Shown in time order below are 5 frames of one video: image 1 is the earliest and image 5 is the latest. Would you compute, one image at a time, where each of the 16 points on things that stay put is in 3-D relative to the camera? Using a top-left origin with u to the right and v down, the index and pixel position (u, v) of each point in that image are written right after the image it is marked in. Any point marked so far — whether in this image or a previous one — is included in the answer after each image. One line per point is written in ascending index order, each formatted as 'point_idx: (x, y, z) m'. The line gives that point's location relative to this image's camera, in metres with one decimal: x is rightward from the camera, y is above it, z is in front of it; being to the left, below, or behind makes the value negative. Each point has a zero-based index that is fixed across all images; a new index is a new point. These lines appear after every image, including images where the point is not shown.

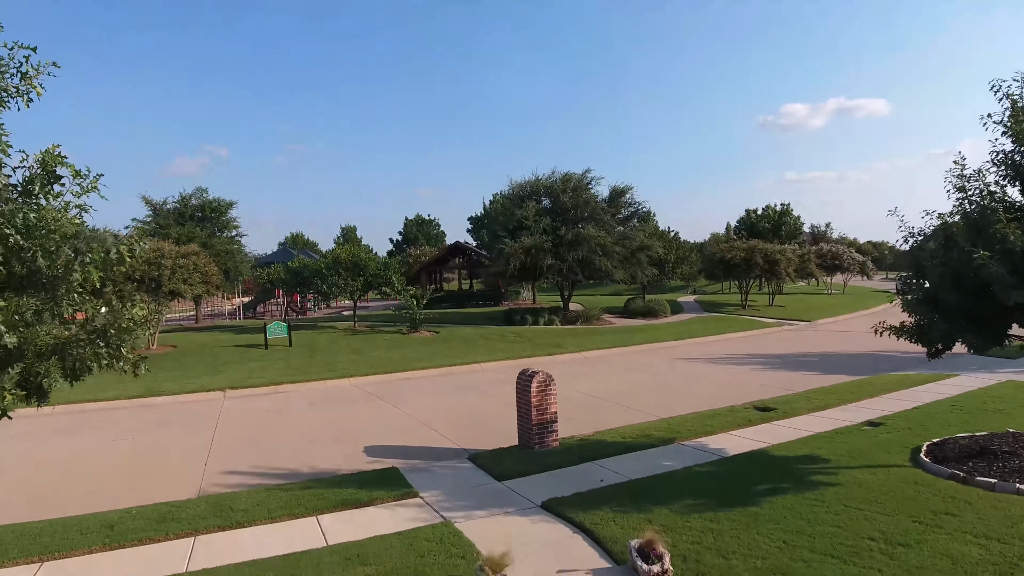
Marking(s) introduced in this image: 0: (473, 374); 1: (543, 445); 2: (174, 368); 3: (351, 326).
0: (-0.8, -1.8, +13.5) m
1: (+0.3, -1.8, +7.5) m
2: (-7.6, -1.8, +14.8) m
3: (-4.8, -1.1, +19.5) m
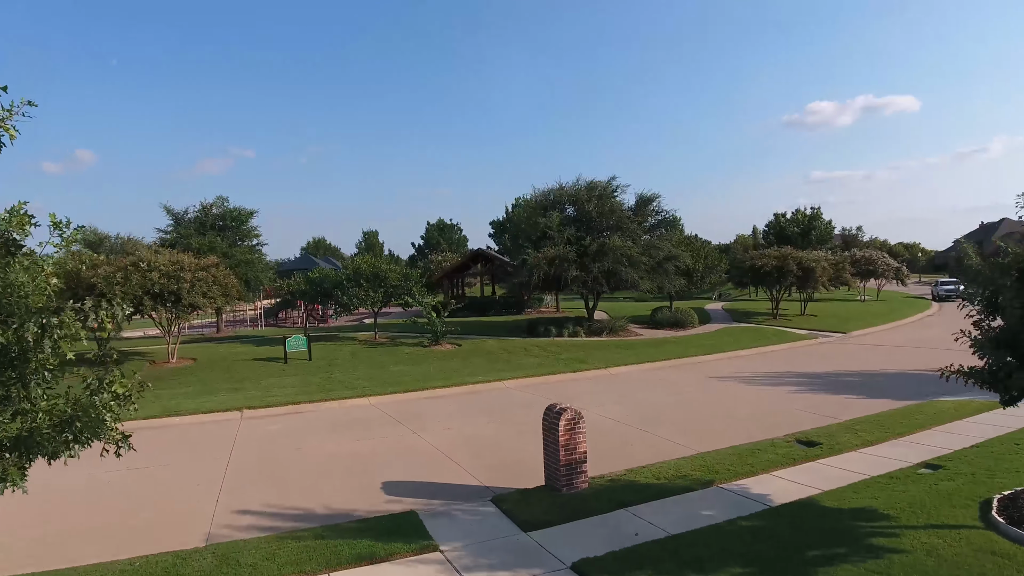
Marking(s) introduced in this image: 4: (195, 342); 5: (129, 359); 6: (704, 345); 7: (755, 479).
0: (-0.3, -2.1, +13.1) m
1: (+0.6, -2.1, +7.0) m
2: (-7.1, -2.1, +14.5) m
3: (-4.1, -1.5, +19.2) m
4: (-9.0, -1.6, +18.7) m
5: (-9.8, -1.8, +16.7) m
6: (+5.4, -1.6, +18.4) m
7: (+2.7, -2.1, +7.2) m
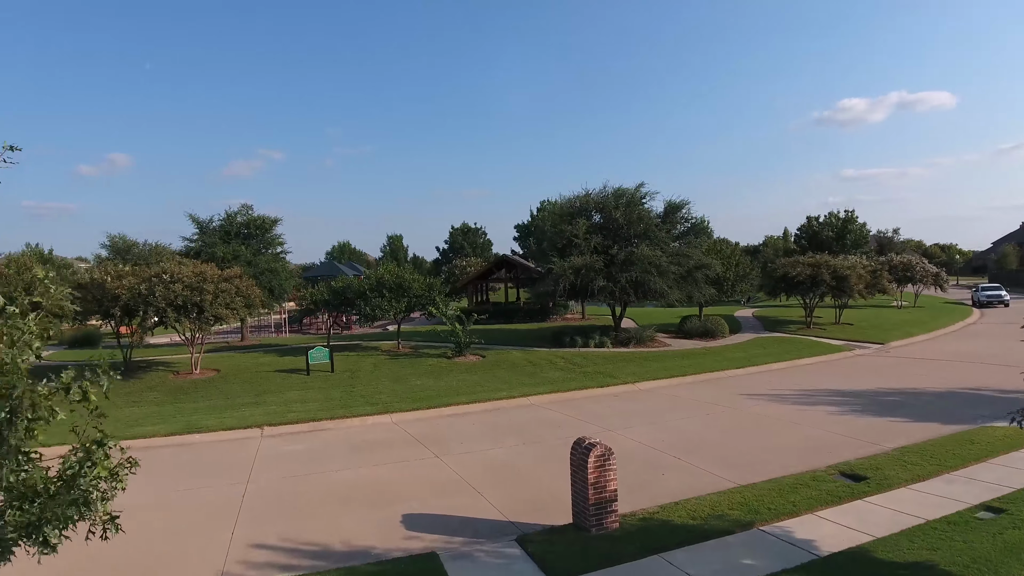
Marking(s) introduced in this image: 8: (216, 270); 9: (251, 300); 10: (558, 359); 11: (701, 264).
0: (+0.2, -2.4, +12.7) m
1: (+0.9, -2.4, +6.6) m
2: (-6.6, -2.4, +14.4) m
3: (-3.4, -1.7, +18.9) m
4: (-8.3, -1.8, +18.6) m
5: (-9.1, -2.1, +16.7) m
6: (+6.1, -1.9, +17.8) m
7: (+2.9, -2.4, +6.7) m
8: (-7.5, +0.5, +16.6) m
9: (-6.7, -0.3, +16.8) m
10: (+1.2, -1.9, +17.4) m
11: (+5.6, +0.7, +19.2) m
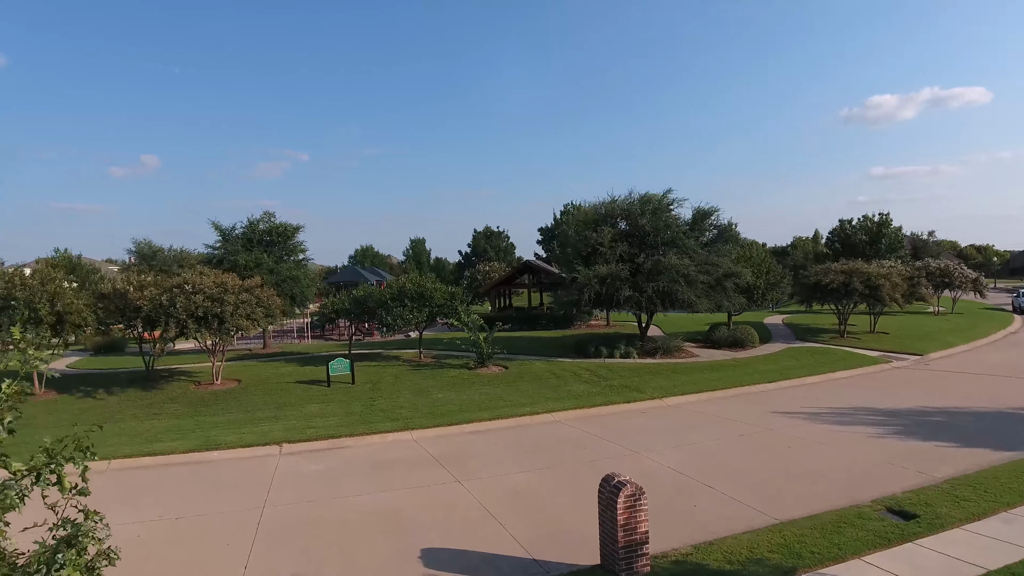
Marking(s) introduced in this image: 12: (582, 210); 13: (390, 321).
0: (+0.6, -2.7, +12.3) m
1: (+1.1, -2.7, +6.2) m
2: (-6.0, -2.7, +14.3) m
3: (-2.7, -2.0, +18.7) m
4: (-7.7, -2.1, +18.5) m
5: (-8.5, -2.4, +16.6) m
6: (+6.7, -2.1, +17.3) m
7: (+3.2, -2.6, +6.2) m
8: (-6.9, +0.2, +16.4) m
9: (-6.1, -0.6, +16.7) m
10: (+1.8, -2.1, +16.9) m
11: (+6.2, +0.4, +18.7) m
12: (+2.1, +2.4, +19.9) m
13: (-3.3, -0.9, +18.0) m
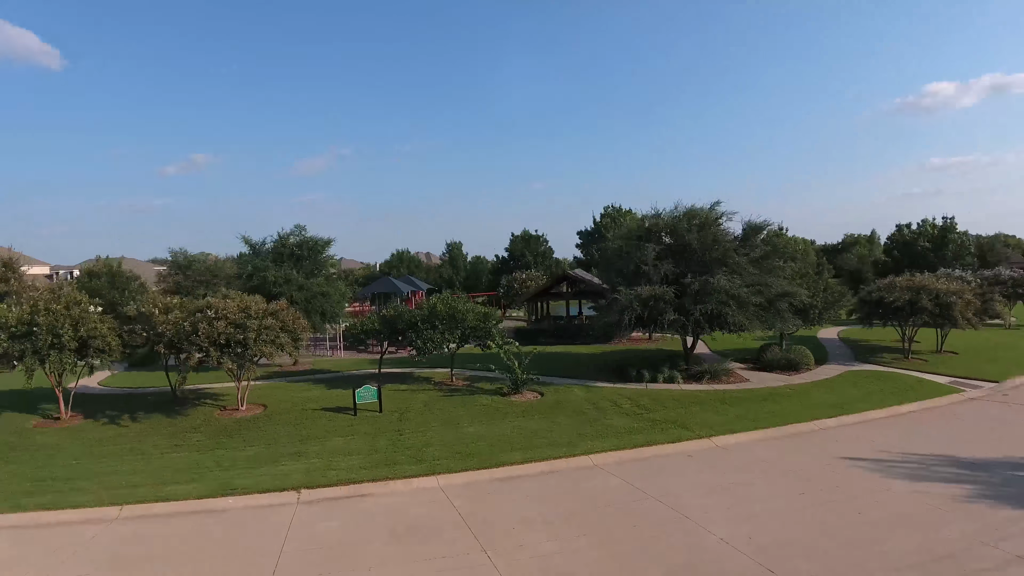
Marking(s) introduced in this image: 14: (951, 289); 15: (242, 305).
0: (+1.2, -3.3, +11.3) m
1: (+1.3, -3.3, +5.1) m
2: (-5.3, -3.2, +13.7) m
3: (-1.8, -2.5, +17.8) m
4: (-6.7, -2.6, +18.0) m
5: (-7.7, -2.9, +16.2) m
6: (+7.6, -2.7, +15.9) m
7: (+3.4, -3.3, +5.1) m
8: (-6.0, -0.3, +15.9) m
9: (-5.2, -1.1, +16.0) m
10: (+2.7, -2.7, +15.8) m
11: (+7.2, -0.1, +17.3) m
12: (+3.2, +1.8, +18.7) m
13: (-2.4, -1.4, +17.2) m
14: (+13.2, 0.0, +19.7) m
15: (-6.1, -0.4, +14.9) m
